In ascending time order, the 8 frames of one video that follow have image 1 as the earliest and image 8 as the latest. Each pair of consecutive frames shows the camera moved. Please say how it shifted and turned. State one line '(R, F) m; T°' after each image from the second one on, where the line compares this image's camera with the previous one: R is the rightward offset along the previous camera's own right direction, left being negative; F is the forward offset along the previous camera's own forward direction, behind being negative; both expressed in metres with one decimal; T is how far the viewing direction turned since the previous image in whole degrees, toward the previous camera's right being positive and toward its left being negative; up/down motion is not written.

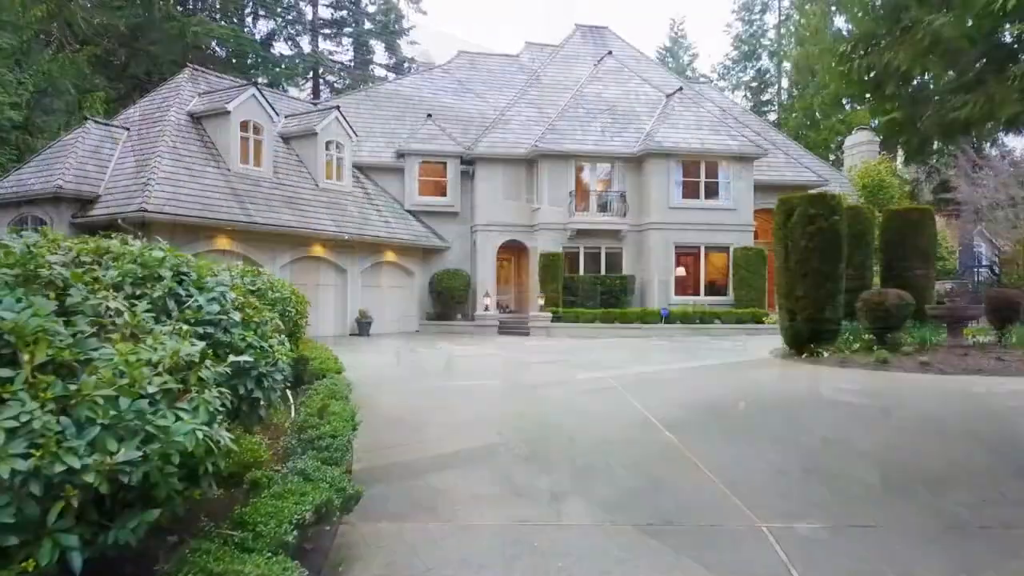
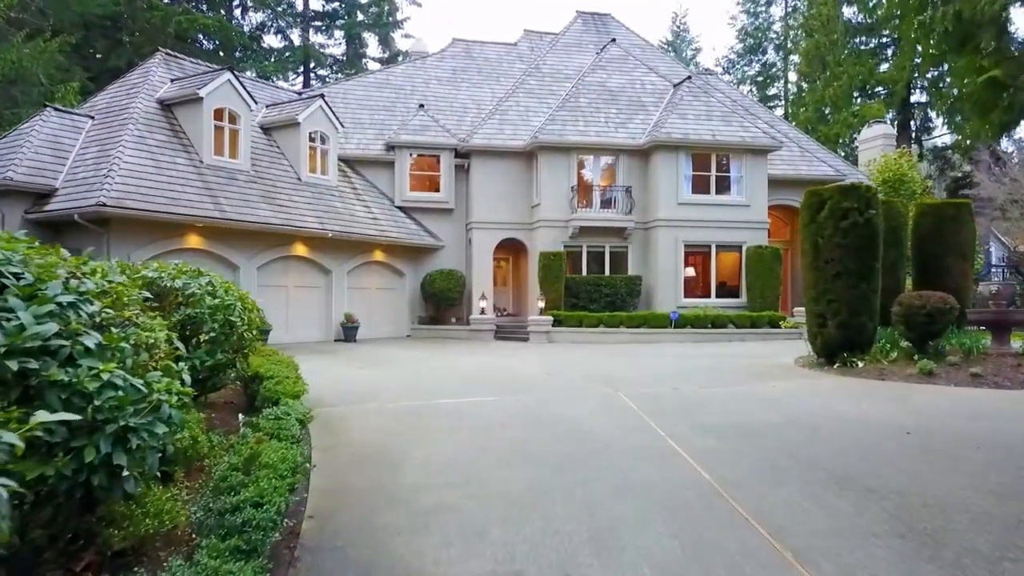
(0.0, +1.5) m; 0°
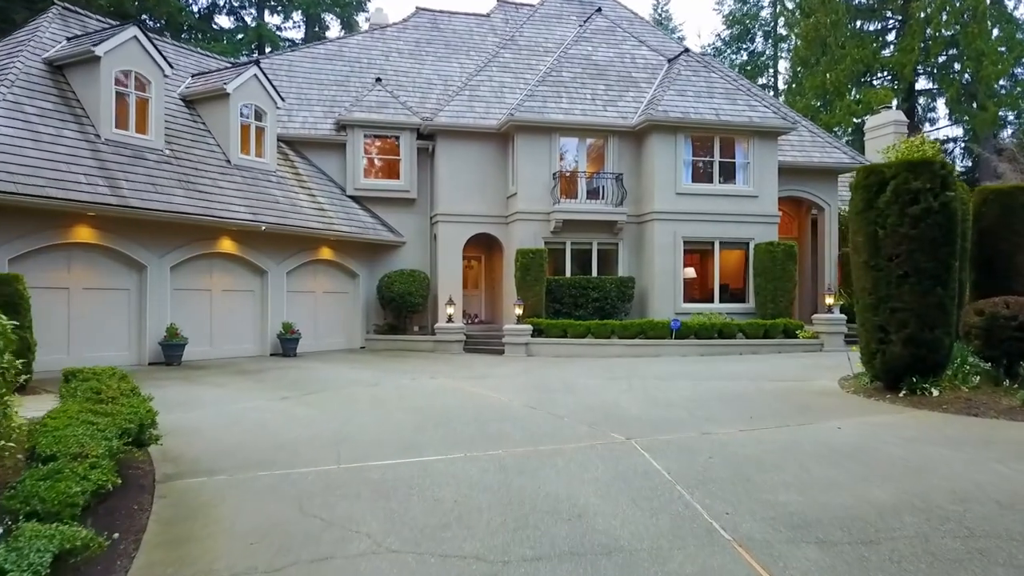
(0.0, +3.1) m; +2°
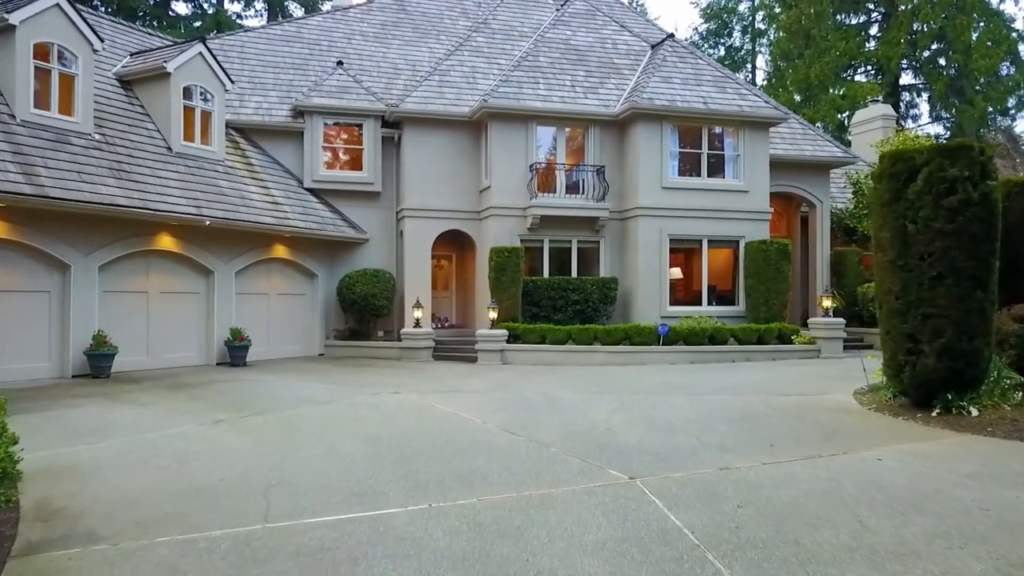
(0.0, +1.5) m; +2°
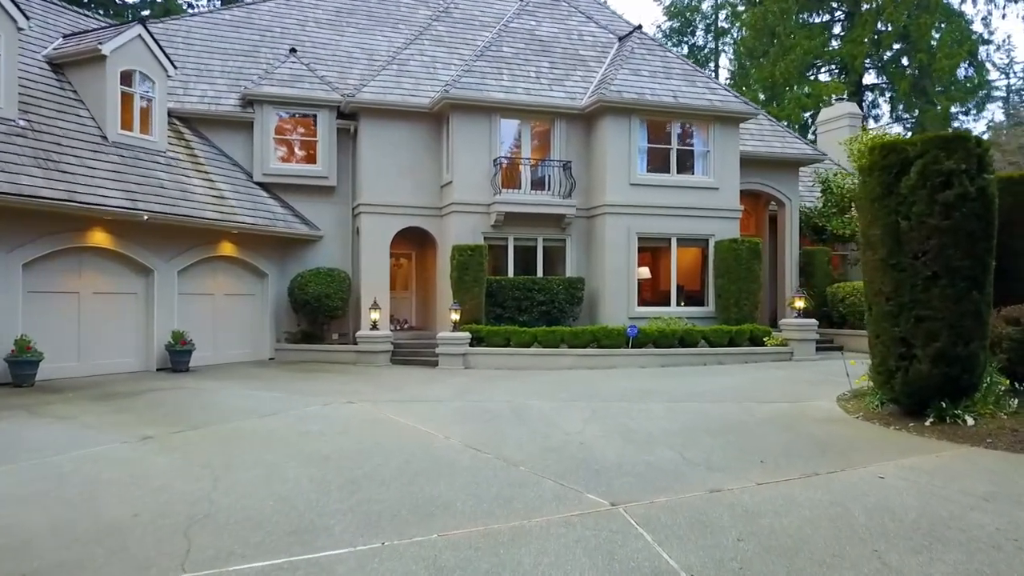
(0.0, +0.8) m; +3°
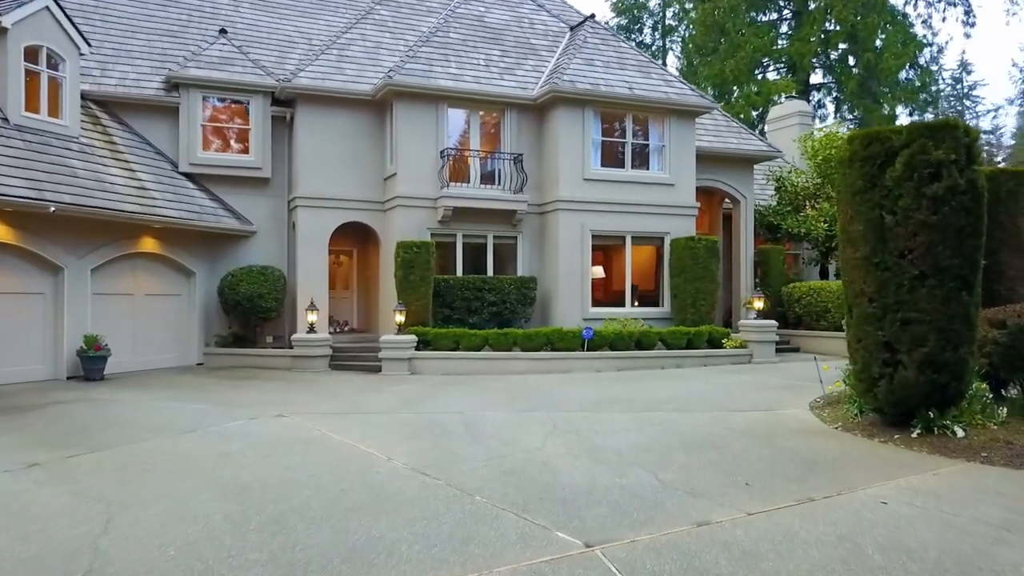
(-0.1, +0.9) m; +4°
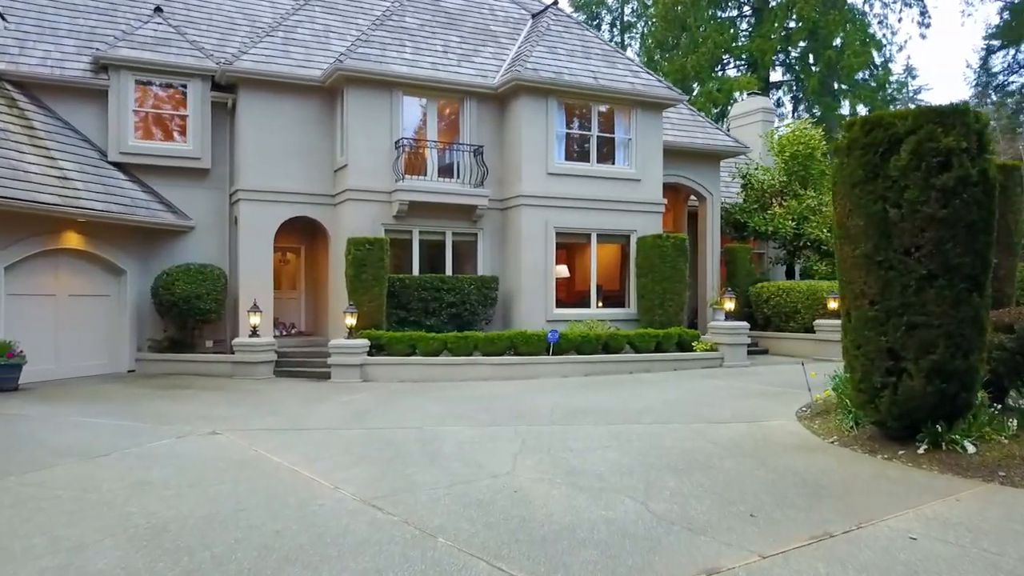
(-0.1, +0.9) m; +3°
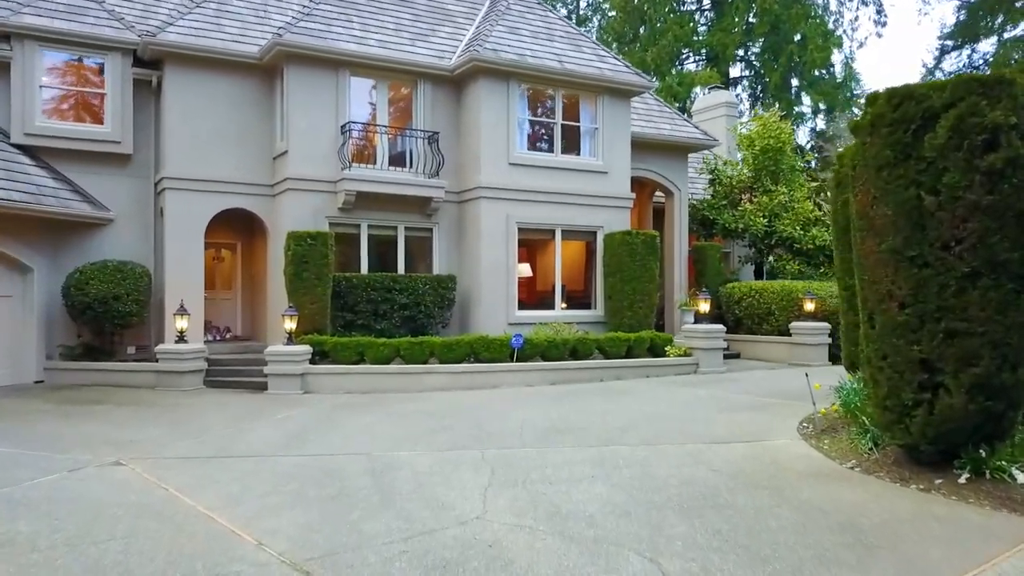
(-0.1, +1.2) m; +3°
